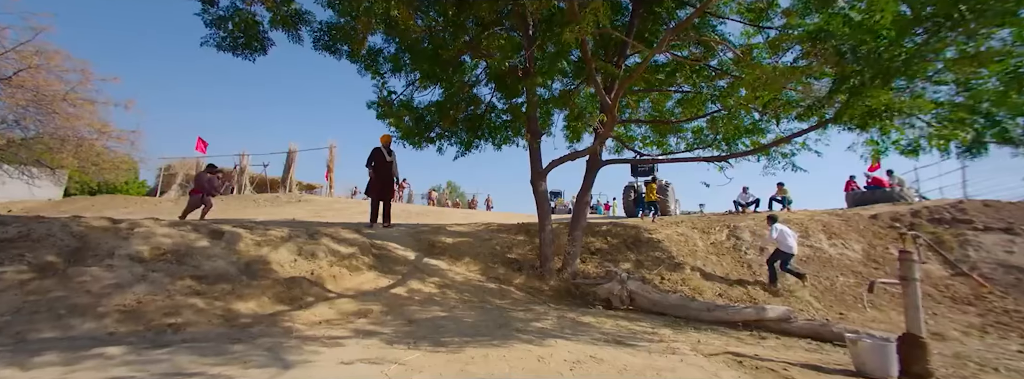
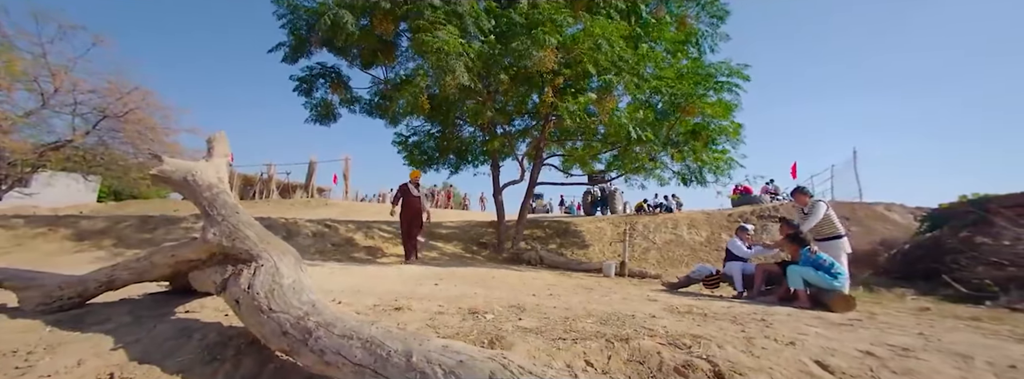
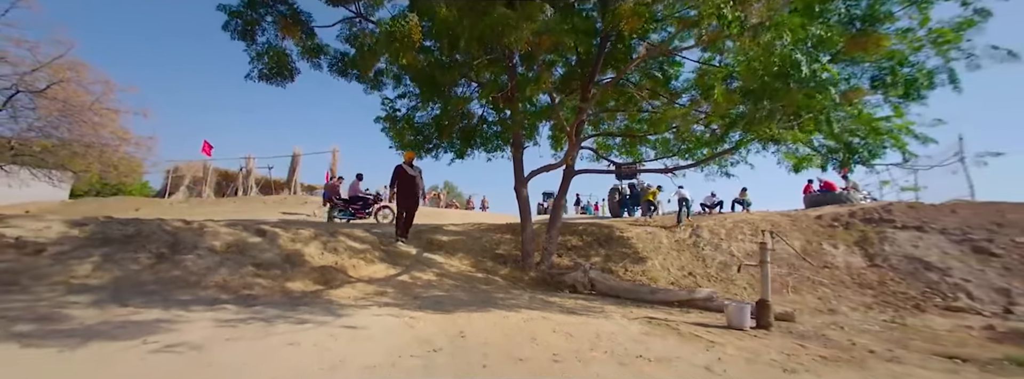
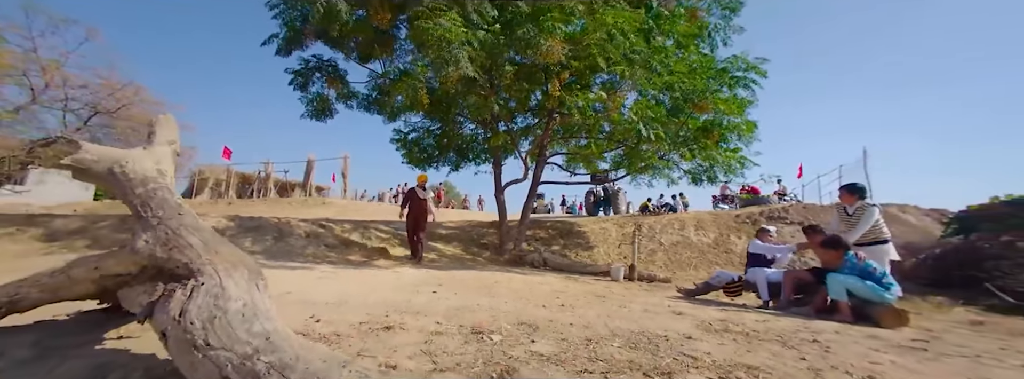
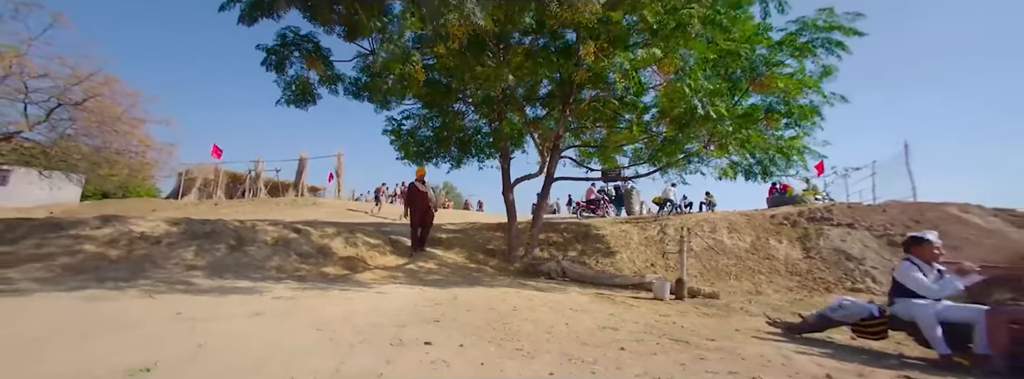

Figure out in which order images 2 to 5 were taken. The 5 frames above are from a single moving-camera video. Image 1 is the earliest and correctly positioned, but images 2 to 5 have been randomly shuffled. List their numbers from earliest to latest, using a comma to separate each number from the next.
3, 5, 4, 2
